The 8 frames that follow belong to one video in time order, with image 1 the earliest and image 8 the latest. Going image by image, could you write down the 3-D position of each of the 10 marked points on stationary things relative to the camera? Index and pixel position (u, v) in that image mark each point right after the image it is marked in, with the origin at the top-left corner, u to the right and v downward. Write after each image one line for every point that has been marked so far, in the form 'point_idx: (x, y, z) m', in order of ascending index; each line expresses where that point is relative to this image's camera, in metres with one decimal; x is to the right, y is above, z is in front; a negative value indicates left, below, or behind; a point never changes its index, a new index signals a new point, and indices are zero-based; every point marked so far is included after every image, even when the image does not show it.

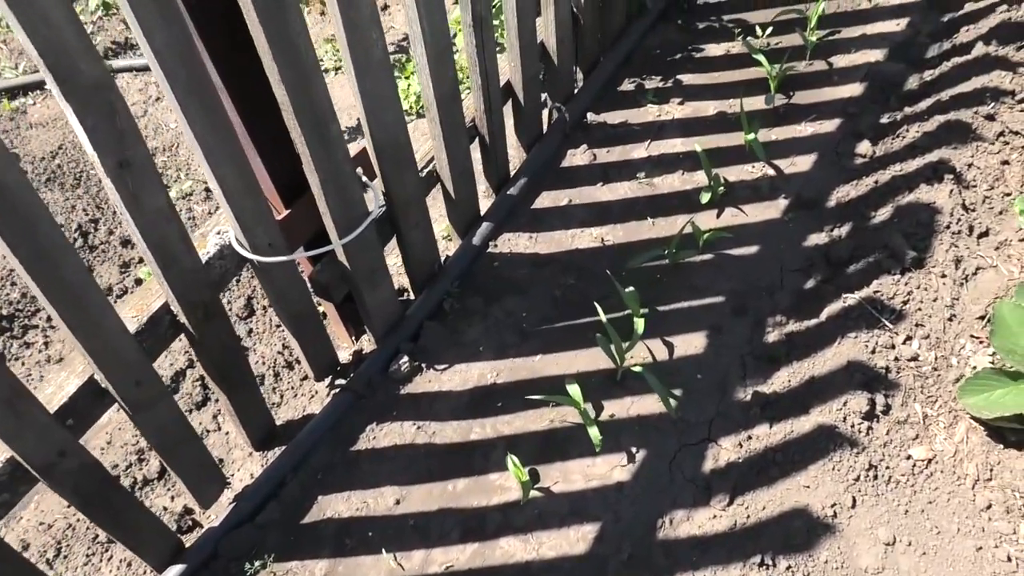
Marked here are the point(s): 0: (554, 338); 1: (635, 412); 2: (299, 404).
0: (+0.2, -0.2, +3.5) m
1: (+0.5, -0.5, +3.2) m
2: (-0.9, -0.5, +3.5) m
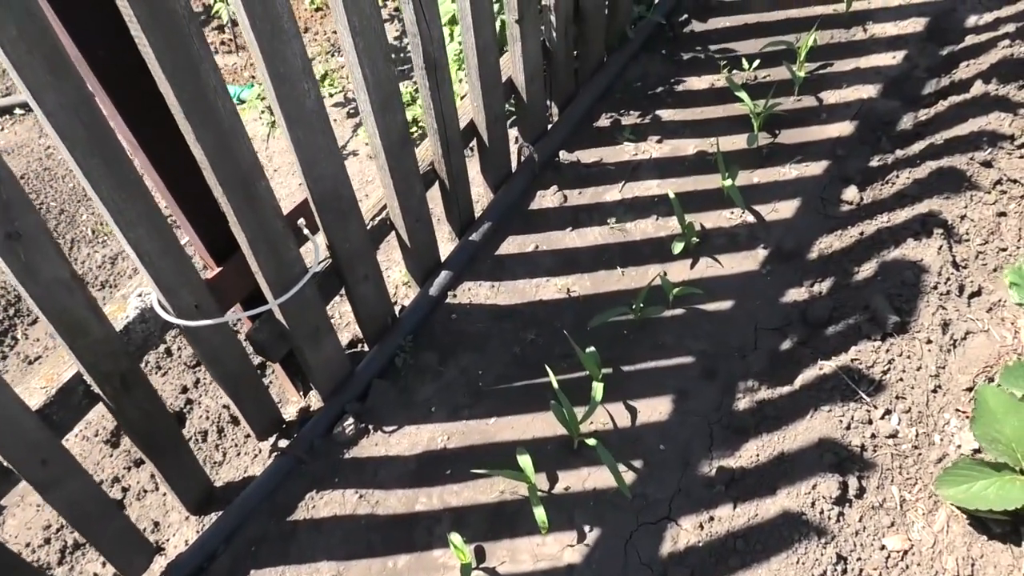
0: (0.0, -0.4, +3.2) m
1: (+0.3, -0.7, +2.9) m
2: (-1.1, -0.7, +3.3) m
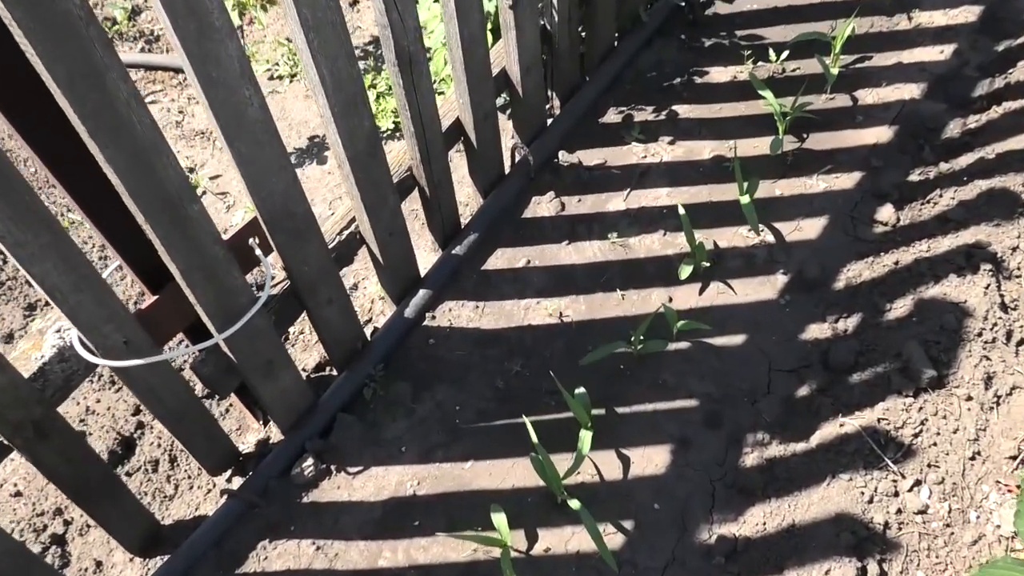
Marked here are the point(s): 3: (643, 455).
0: (-0.1, -0.5, +2.9) m
1: (+0.2, -0.8, +2.6) m
2: (-1.2, -0.8, +3.0) m
3: (+0.4, -0.6, +2.8) m
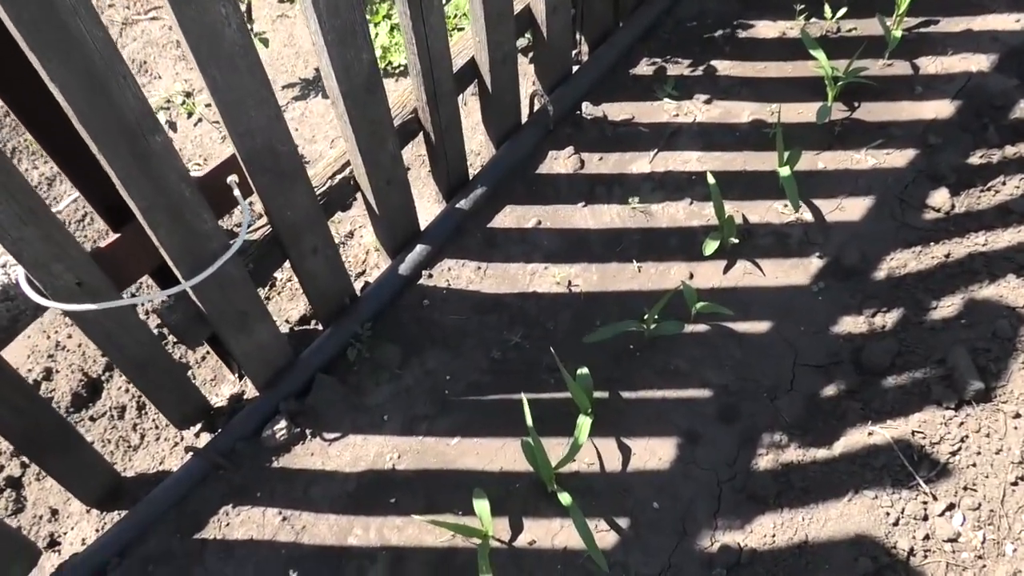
0: (-0.1, -0.4, +2.6) m
1: (+0.1, -0.7, +2.4) m
2: (-1.2, -0.6, +2.8) m
3: (+0.4, -0.5, +2.5) m
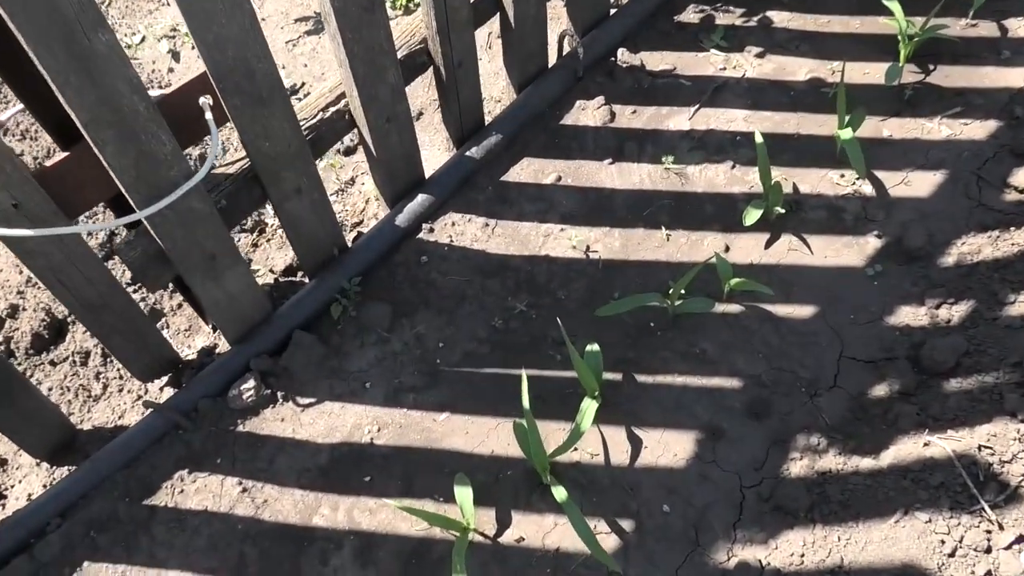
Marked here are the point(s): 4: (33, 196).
0: (-0.1, -0.3, +2.3) m
1: (+0.1, -0.6, +2.1) m
2: (-1.2, -0.4, +2.6) m
3: (+0.4, -0.4, +2.2) m
4: (-1.1, +0.2, +1.9) m
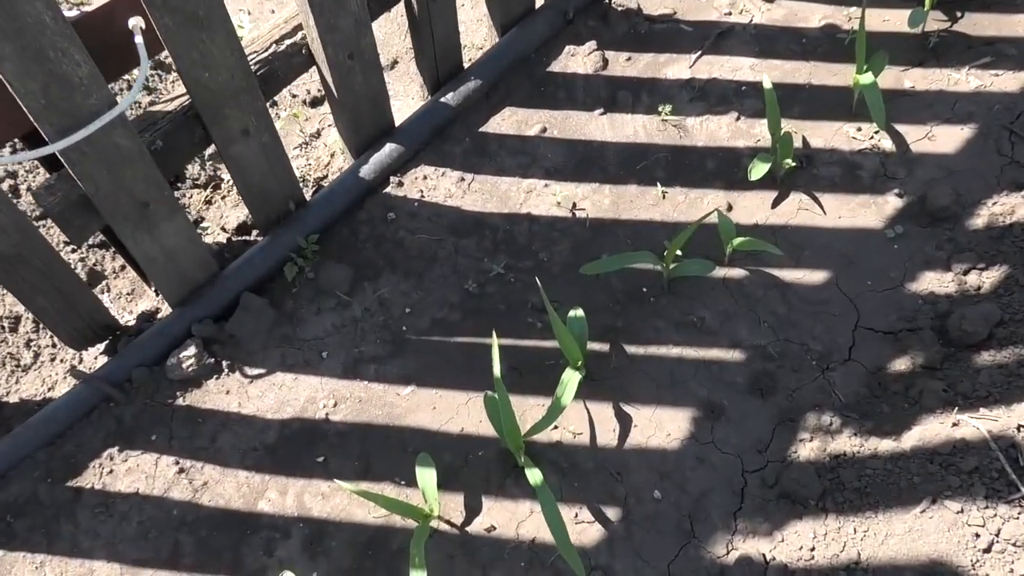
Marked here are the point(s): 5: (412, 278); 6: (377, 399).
0: (-0.2, -0.2, +2.1) m
1: (0.0, -0.5, +1.8) m
2: (-1.3, -0.2, +2.3) m
3: (+0.3, -0.3, +1.9) m
4: (-1.1, +0.3, +1.6) m
5: (-0.3, 0.0, +2.2) m
6: (-0.3, -0.3, +2.0) m
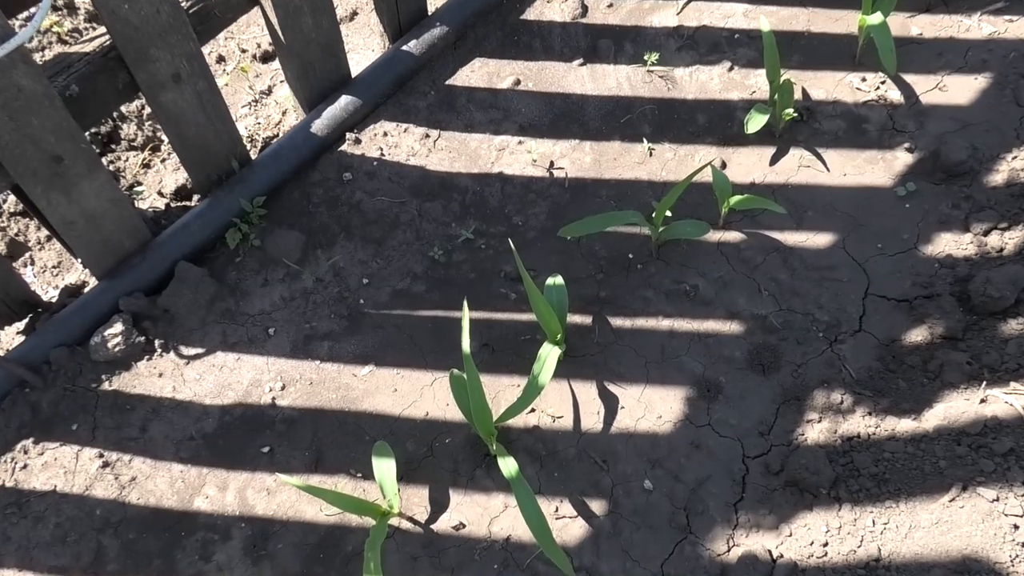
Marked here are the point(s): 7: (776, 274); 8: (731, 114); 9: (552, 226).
0: (-0.2, -0.1, +1.8) m
1: (0.0, -0.5, +1.6) m
2: (-1.3, -0.2, +2.0) m
3: (+0.3, -0.2, +1.7) m
4: (-1.2, +0.4, +1.3) m
5: (-0.3, +0.1, +2.0) m
6: (-0.4, -0.2, +1.8) m
7: (+0.6, 0.0, +1.8) m
8: (+0.5, +0.4, +2.1) m
9: (+0.1, +0.1, +1.9) m
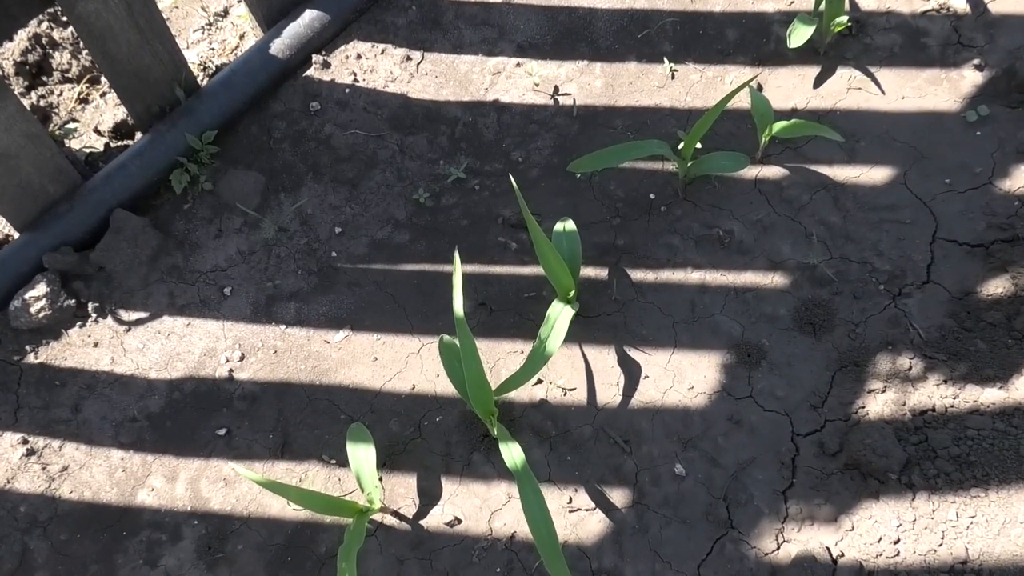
0: (-0.2, 0.0, +1.6) m
1: (0.0, -0.4, +1.3) m
2: (-1.3, -0.1, +1.7) m
3: (+0.3, -0.1, +1.4) m
4: (-1.2, +0.4, +1.0) m
5: (-0.3, +0.2, +1.7) m
6: (-0.4, -0.1, +1.5) m
7: (+0.6, +0.1, +1.5) m
8: (+0.5, +0.5, +1.8) m
9: (+0.1, +0.2, +1.6) m
